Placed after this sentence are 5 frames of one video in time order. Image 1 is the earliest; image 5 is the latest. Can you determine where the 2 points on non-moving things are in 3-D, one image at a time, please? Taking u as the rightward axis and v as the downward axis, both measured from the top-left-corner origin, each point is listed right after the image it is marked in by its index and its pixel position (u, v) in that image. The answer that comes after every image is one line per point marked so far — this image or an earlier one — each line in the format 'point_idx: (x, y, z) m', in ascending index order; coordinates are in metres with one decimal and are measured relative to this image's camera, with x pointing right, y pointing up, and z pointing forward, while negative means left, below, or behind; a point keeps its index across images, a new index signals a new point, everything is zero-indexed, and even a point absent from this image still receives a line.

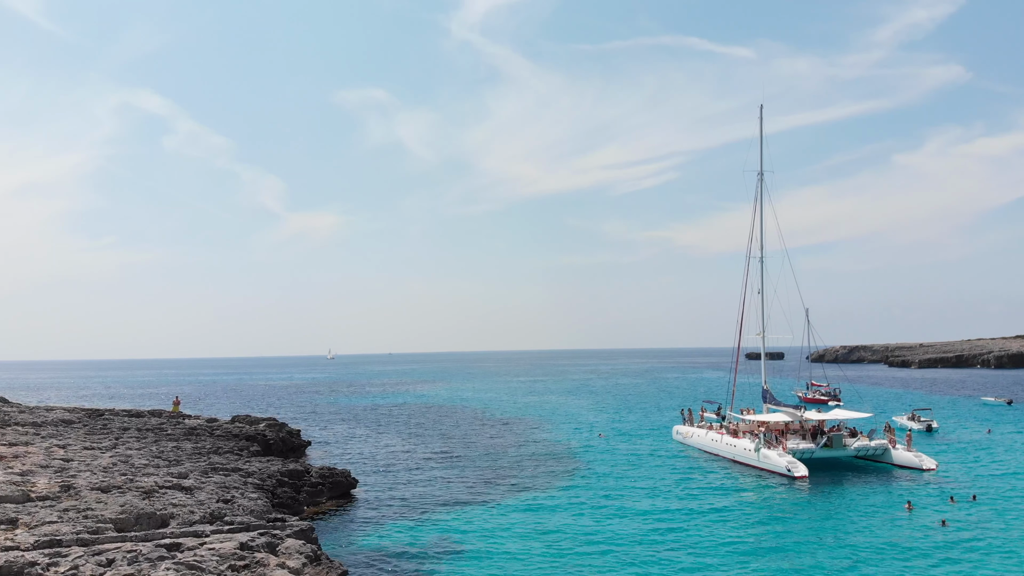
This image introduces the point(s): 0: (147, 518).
0: (-10.6, -6.7, +17.3) m
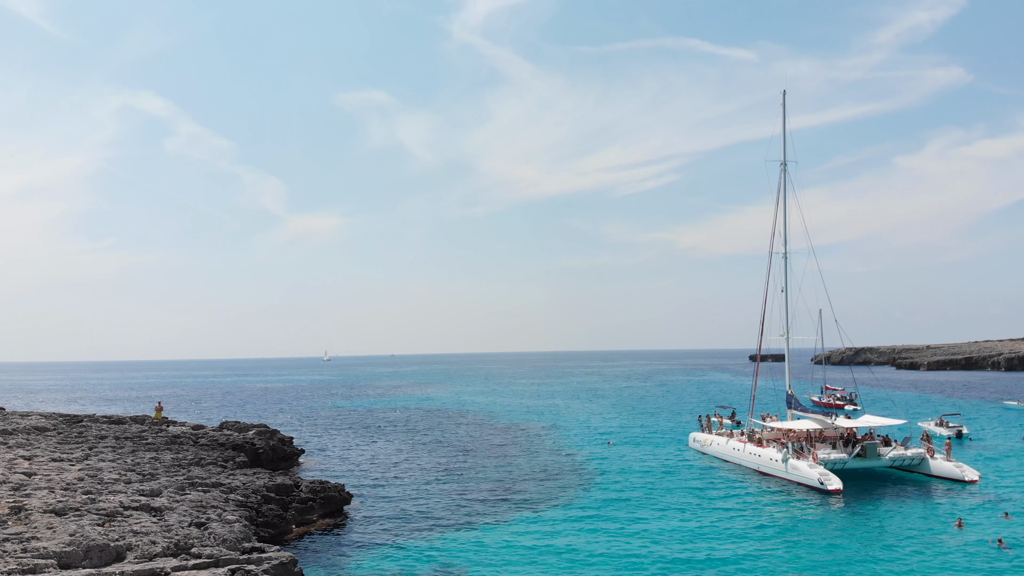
0: (-10.2, -6.5, +14.7) m
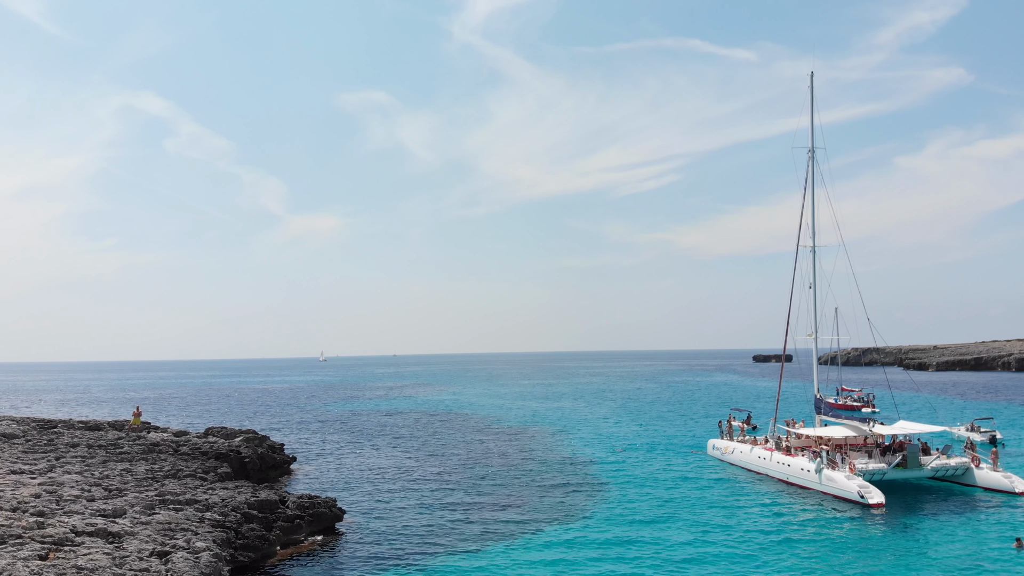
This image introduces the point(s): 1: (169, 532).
0: (-9.8, -6.2, +12.1) m
1: (-10.4, -7.4, +18.1) m
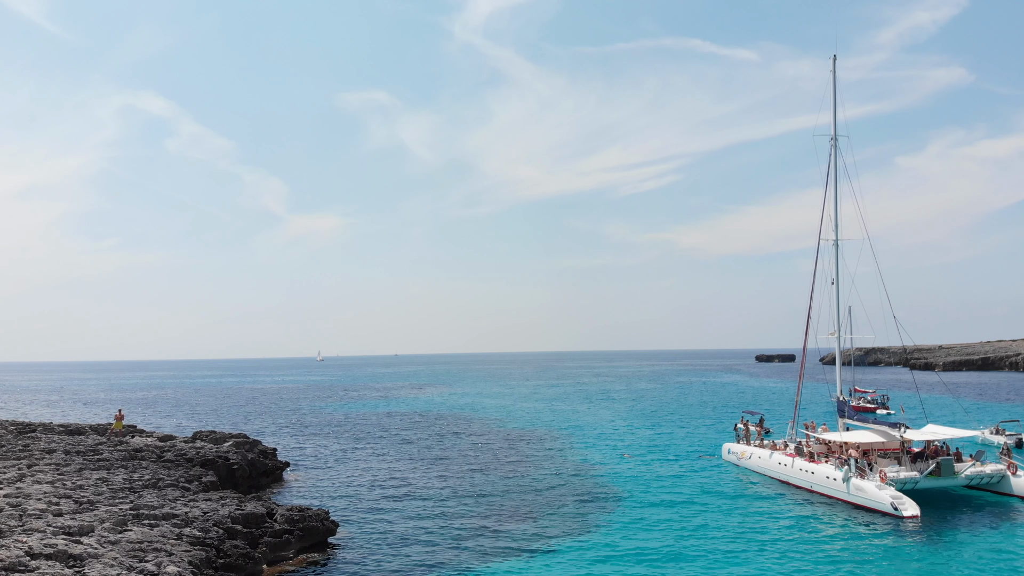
0: (-9.5, -6.0, +10.2) m
1: (-10.2, -7.2, +16.3) m
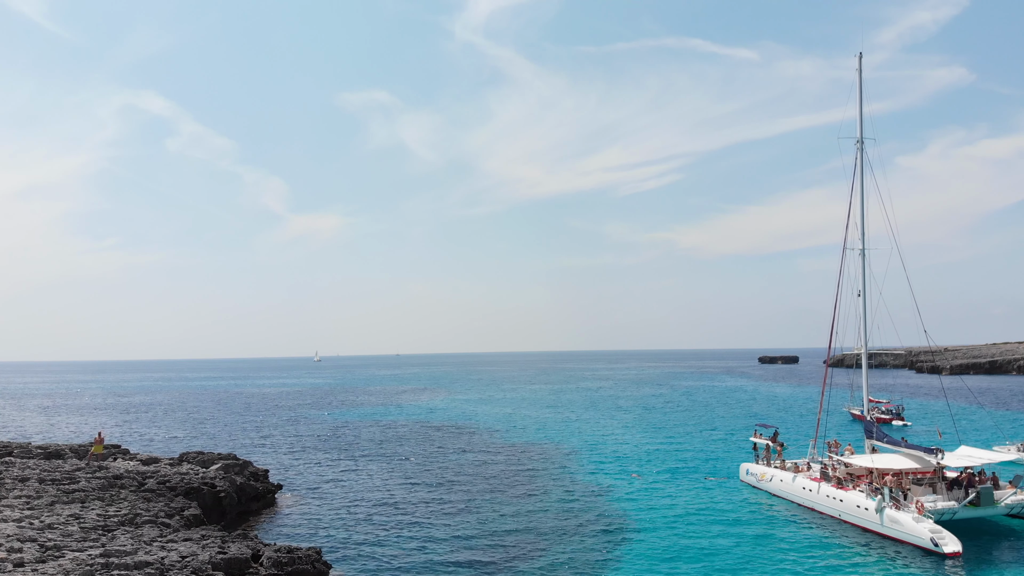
0: (-9.2, -6.7, +8.3) m
1: (-9.9, -7.9, +14.3) m
